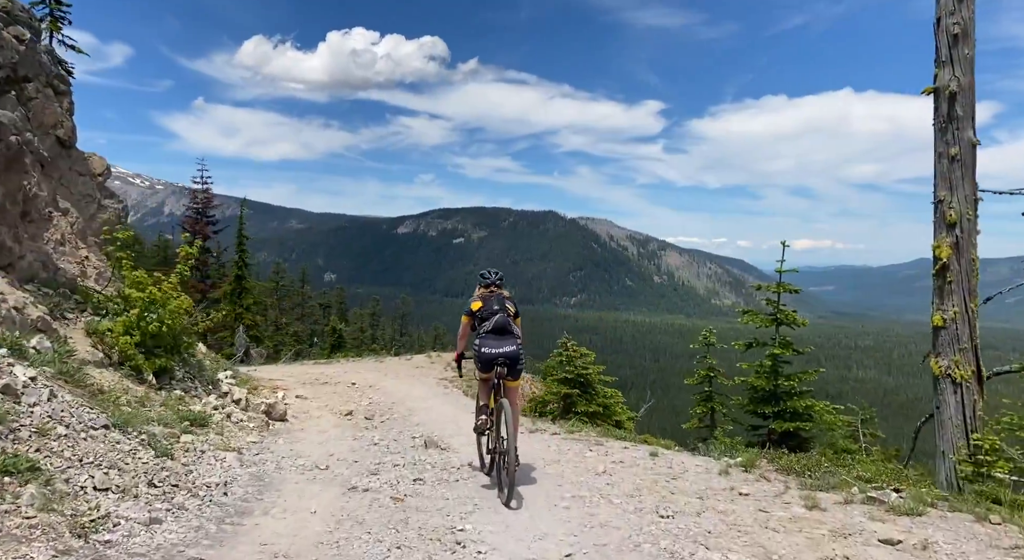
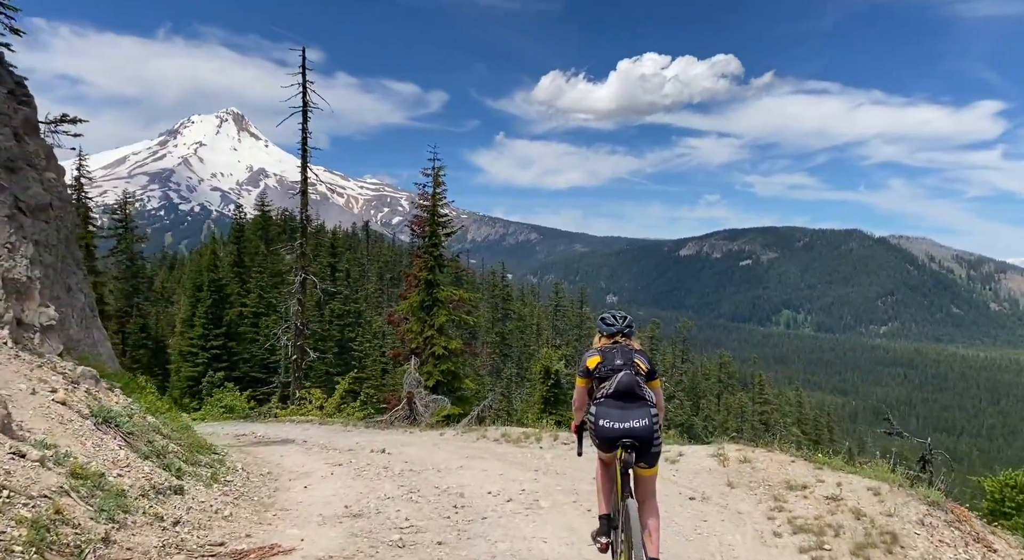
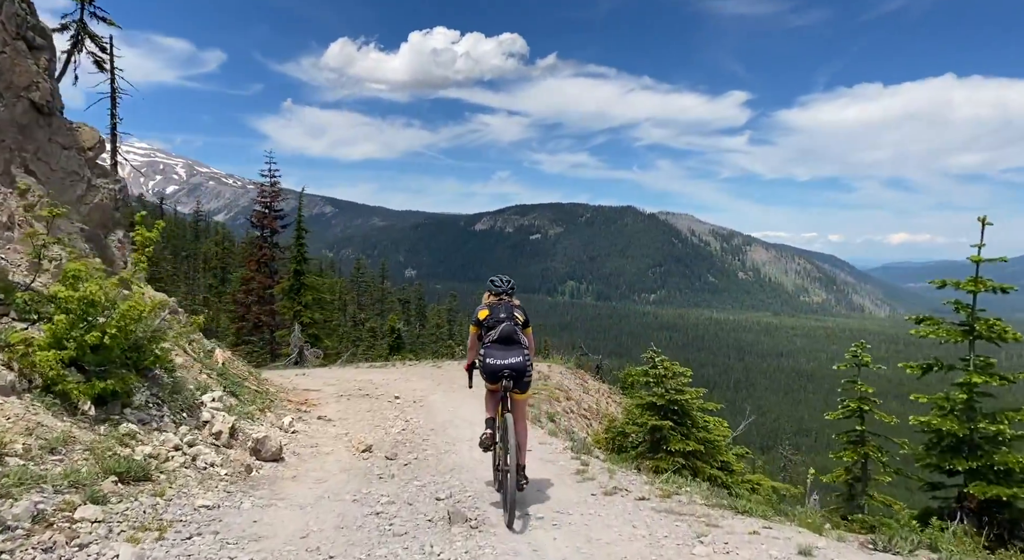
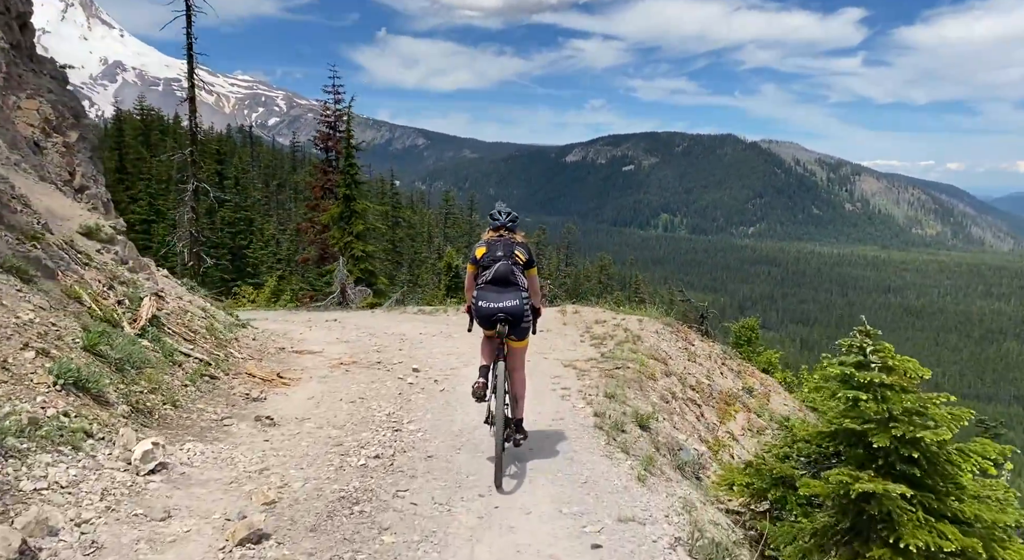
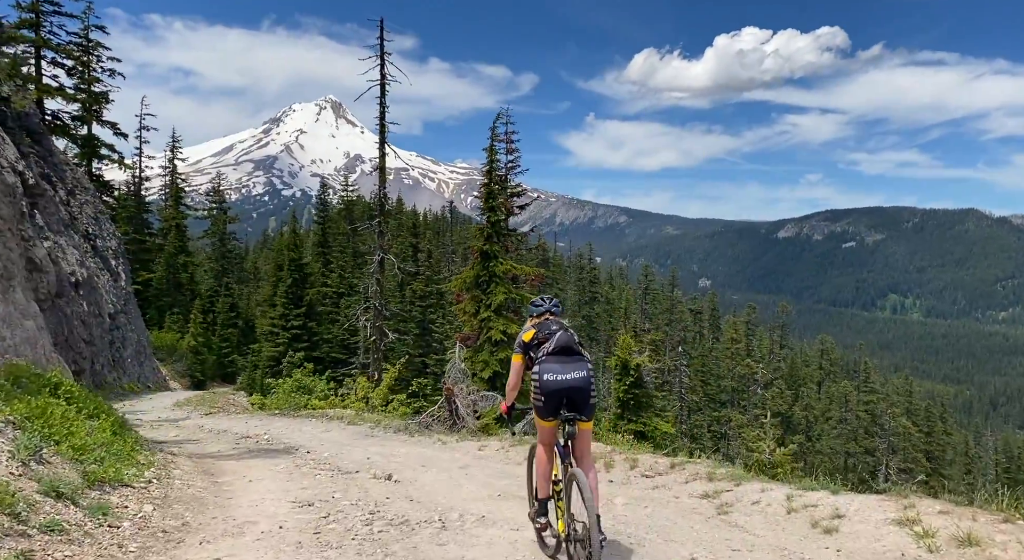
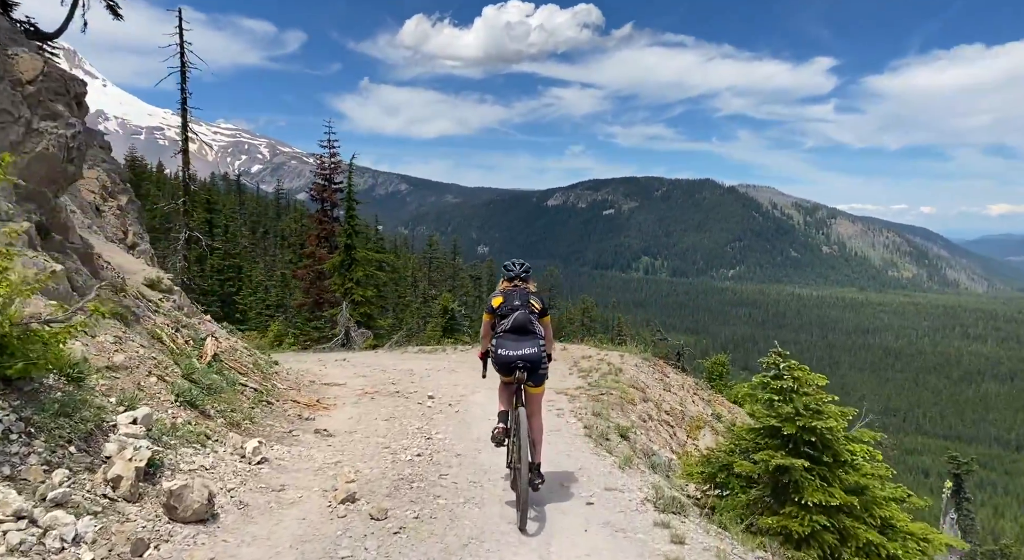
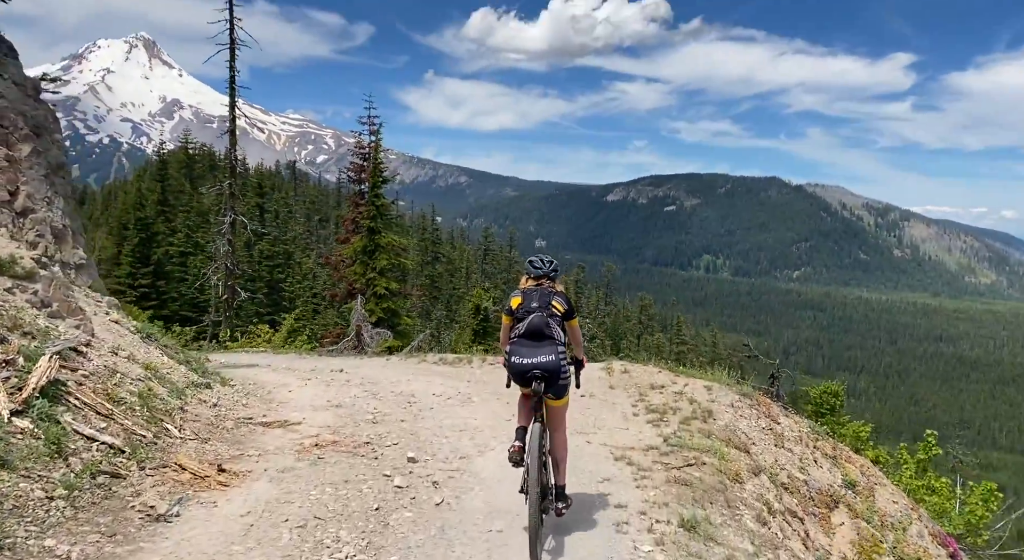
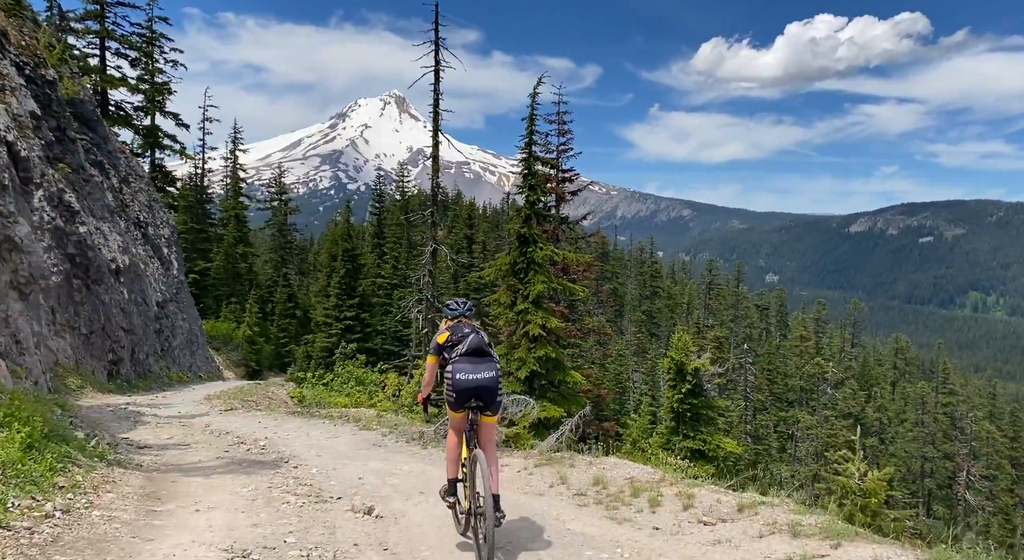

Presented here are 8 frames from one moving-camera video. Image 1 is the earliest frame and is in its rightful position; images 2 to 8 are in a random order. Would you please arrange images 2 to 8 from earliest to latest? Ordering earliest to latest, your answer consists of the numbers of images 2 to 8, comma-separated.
3, 6, 4, 7, 2, 5, 8
